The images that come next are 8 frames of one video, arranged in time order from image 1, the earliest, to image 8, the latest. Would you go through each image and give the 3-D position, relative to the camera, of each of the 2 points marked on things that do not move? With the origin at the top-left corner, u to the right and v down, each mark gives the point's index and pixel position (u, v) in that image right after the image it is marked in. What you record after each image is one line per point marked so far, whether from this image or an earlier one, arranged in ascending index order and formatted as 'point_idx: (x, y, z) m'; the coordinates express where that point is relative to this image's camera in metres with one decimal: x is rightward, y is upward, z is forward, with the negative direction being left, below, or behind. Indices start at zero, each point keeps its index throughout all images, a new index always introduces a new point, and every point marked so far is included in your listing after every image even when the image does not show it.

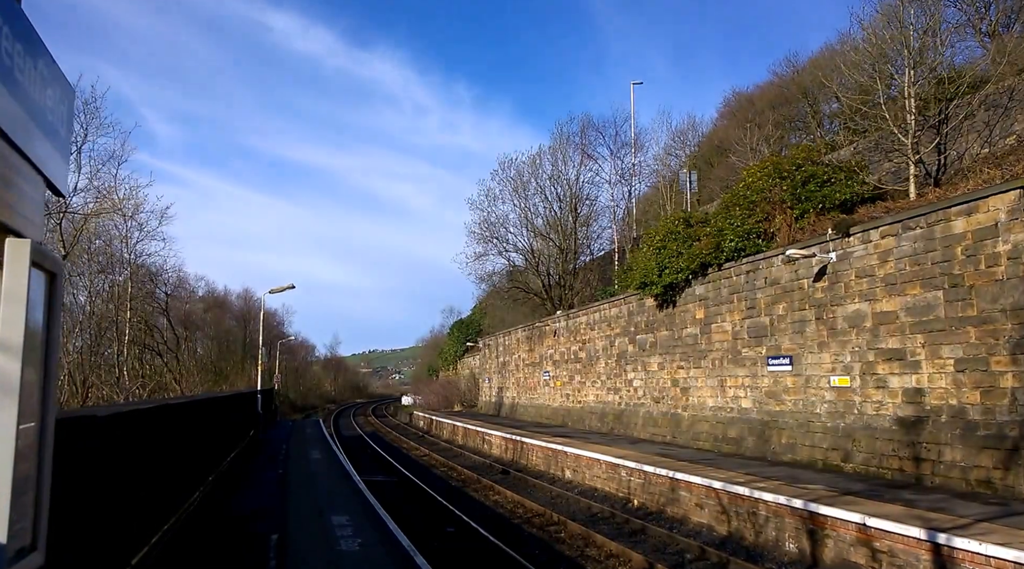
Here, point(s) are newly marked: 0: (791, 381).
0: (+5.4, -1.8, +14.8) m
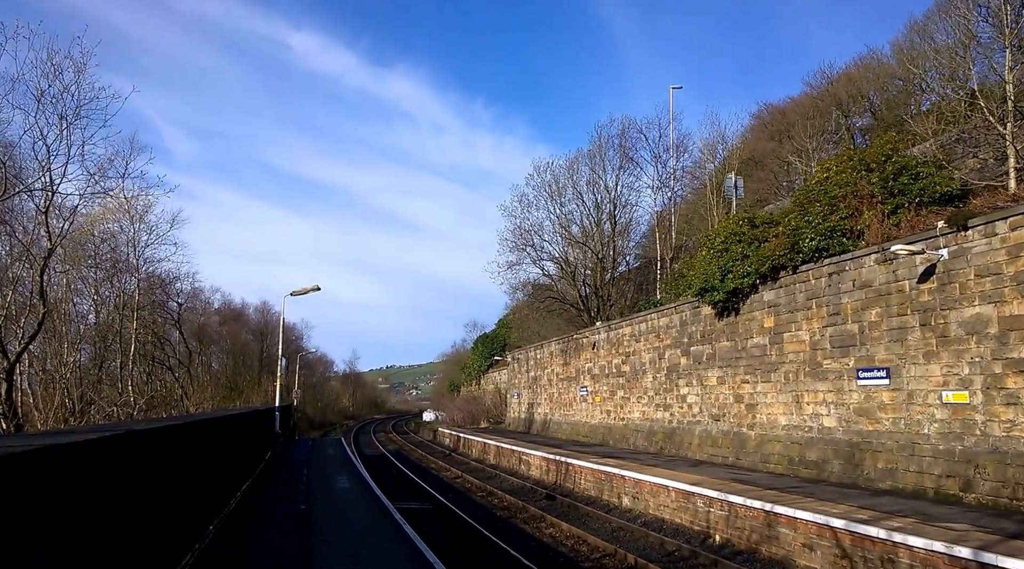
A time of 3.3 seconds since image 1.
0: (+6.3, -1.9, +12.9) m
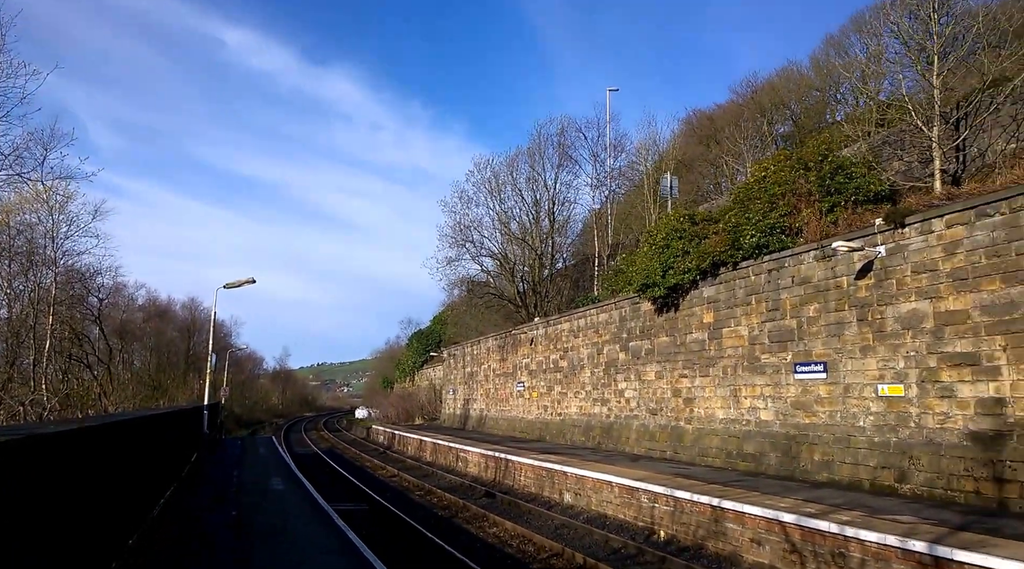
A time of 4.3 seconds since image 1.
0: (+5.4, -1.8, +13.2) m
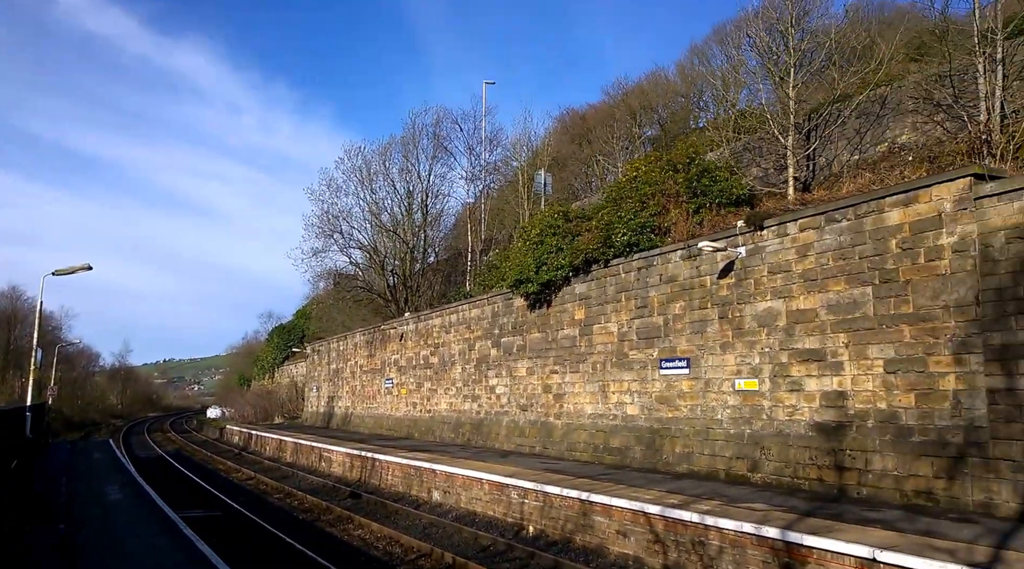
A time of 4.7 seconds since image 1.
0: (+3.1, -1.8, +13.7) m
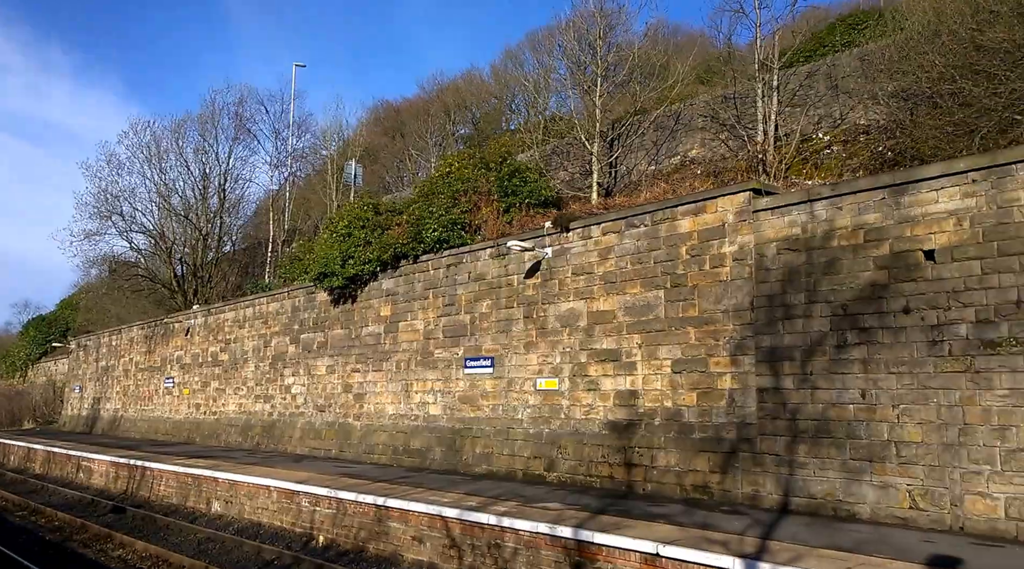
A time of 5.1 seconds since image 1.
0: (-0.4, -1.8, +13.7) m
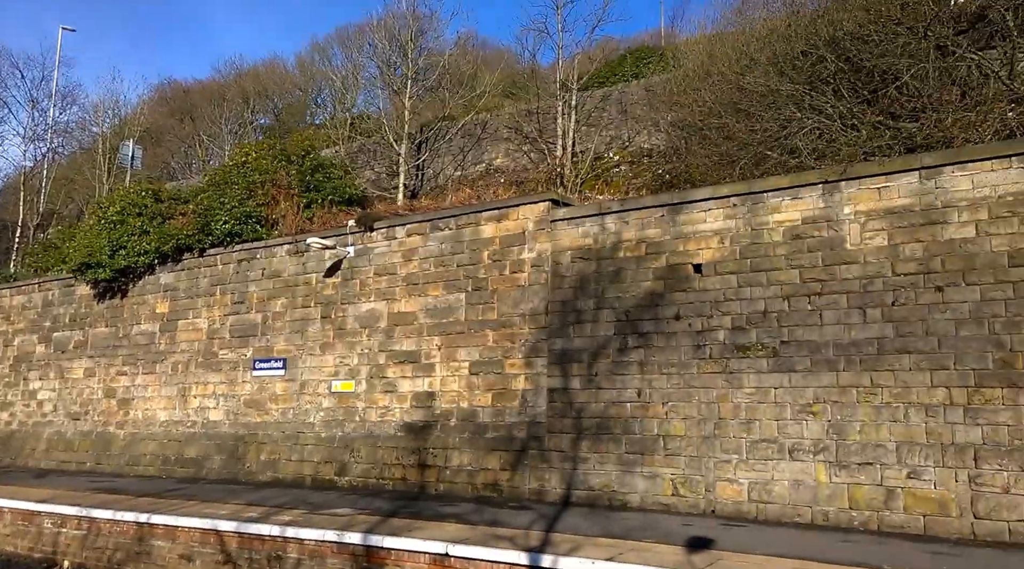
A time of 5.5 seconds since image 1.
0: (-3.9, -1.8, +13.1) m
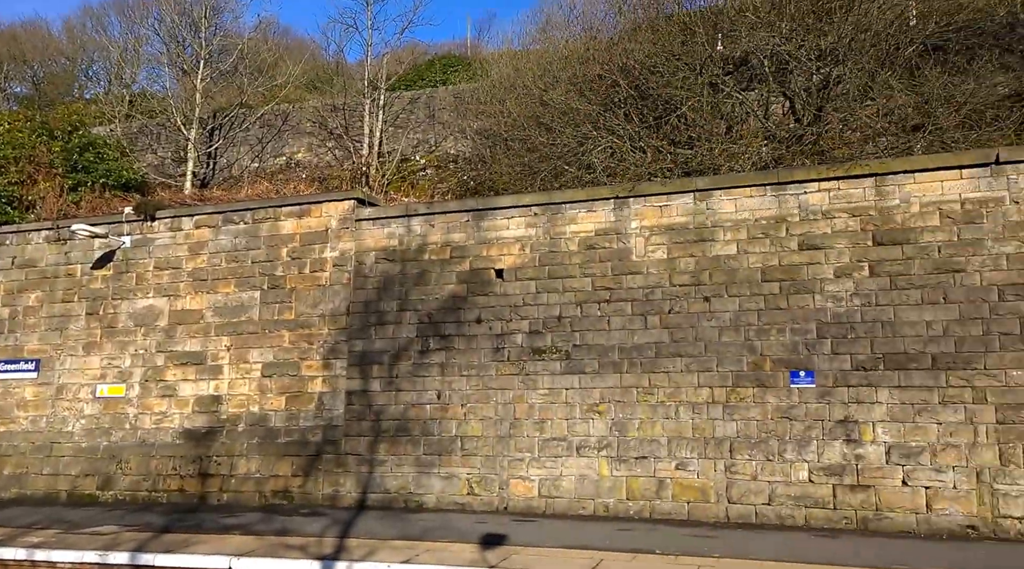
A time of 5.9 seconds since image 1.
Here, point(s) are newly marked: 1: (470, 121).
0: (-7.2, -1.6, +11.6) m
1: (-1.0, +3.5, +16.6) m
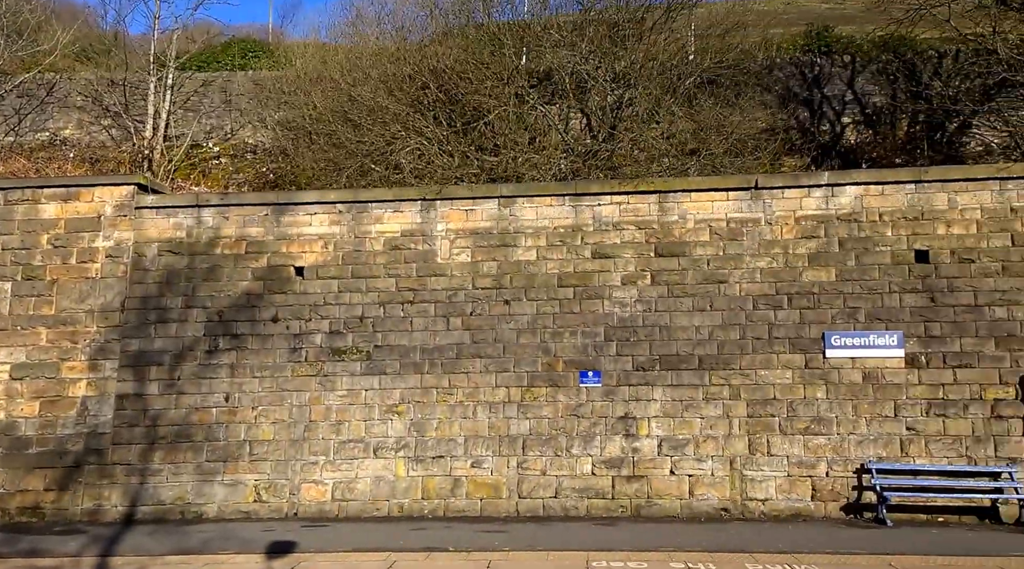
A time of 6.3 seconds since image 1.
0: (-9.9, -1.4, +9.2) m
1: (-5.1, +3.6, +15.7) m
